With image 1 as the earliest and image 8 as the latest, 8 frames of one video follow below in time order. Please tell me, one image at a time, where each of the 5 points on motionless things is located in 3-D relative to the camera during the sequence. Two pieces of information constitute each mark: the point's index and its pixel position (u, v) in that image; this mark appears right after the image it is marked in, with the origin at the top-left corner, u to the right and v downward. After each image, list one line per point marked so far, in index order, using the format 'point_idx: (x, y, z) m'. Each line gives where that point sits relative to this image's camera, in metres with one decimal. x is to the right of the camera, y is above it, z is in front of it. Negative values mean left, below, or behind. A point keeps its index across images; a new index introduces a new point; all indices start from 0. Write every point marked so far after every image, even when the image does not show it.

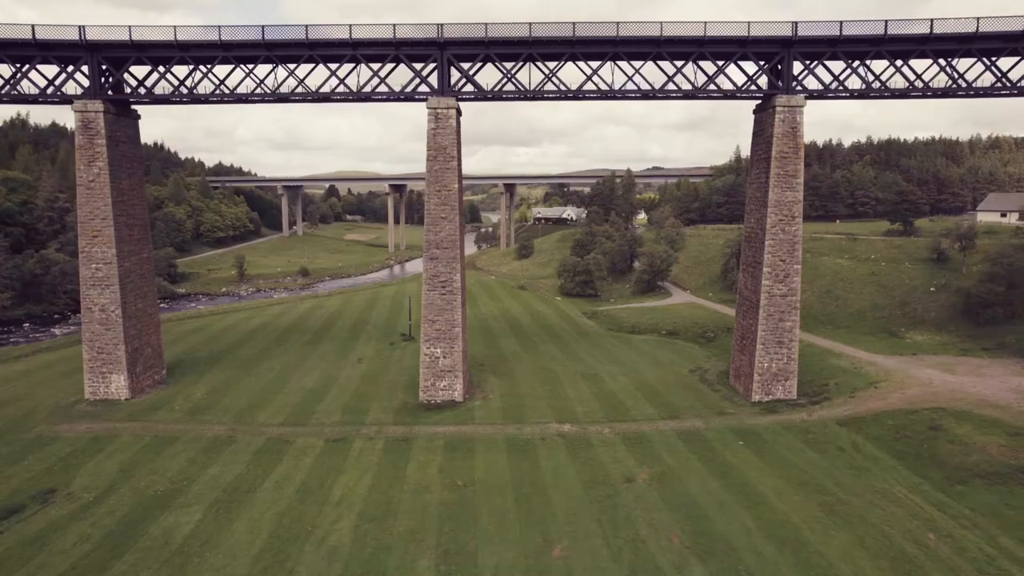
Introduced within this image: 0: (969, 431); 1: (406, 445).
0: (+12.2, -3.8, +17.0) m
1: (-2.8, -4.2, +17.3) m
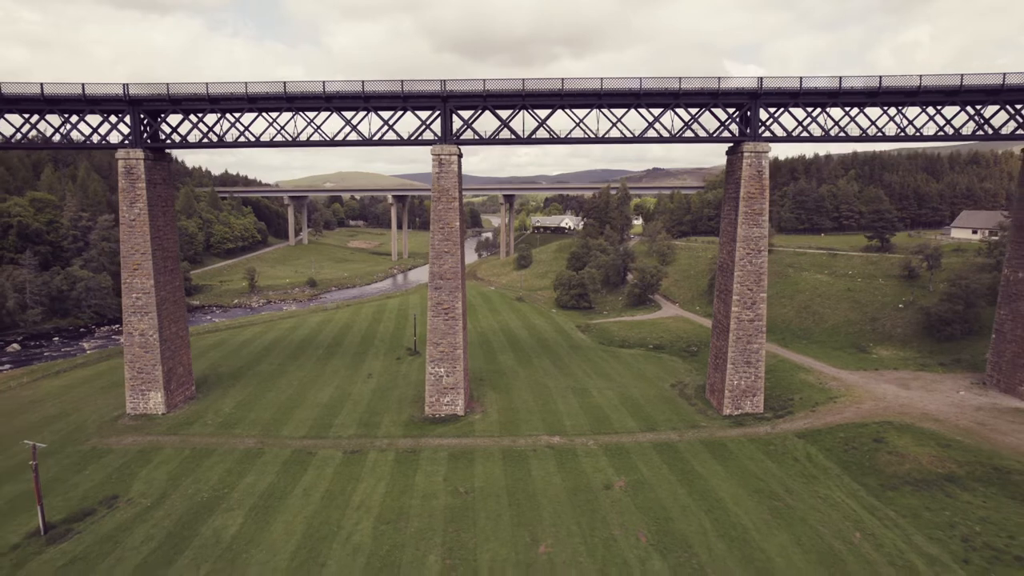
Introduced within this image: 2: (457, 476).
0: (+12.1, -4.7, +19.4) m
1: (-3.0, -5.2, +19.7) m
2: (-1.5, -5.4, +18.2) m
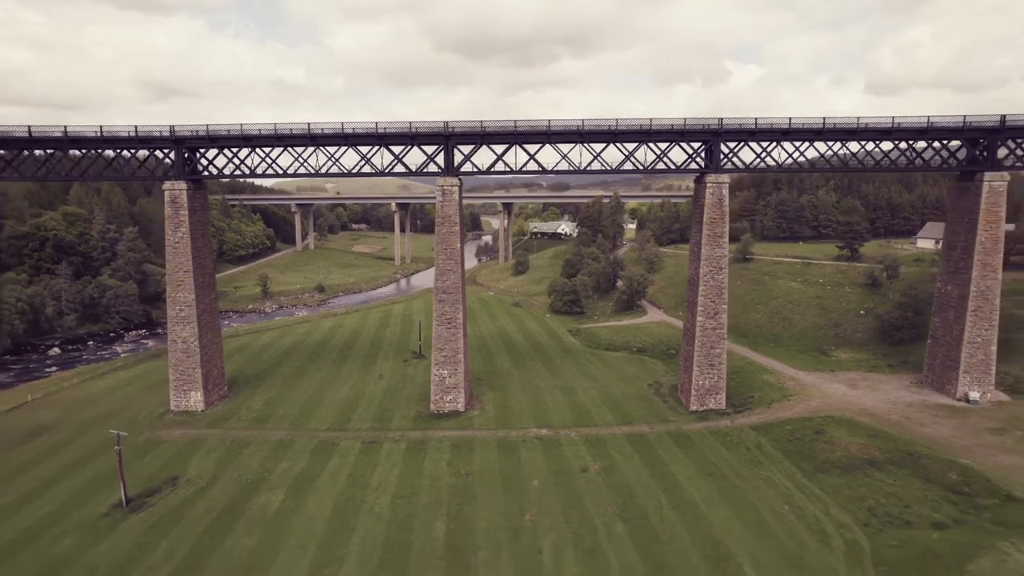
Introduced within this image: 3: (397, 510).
0: (+11.9, -5.3, +22.8) m
1: (-3.2, -5.7, +23.1) m
2: (-1.8, -5.9, +21.7) m
3: (-3.3, -6.4, +18.3) m
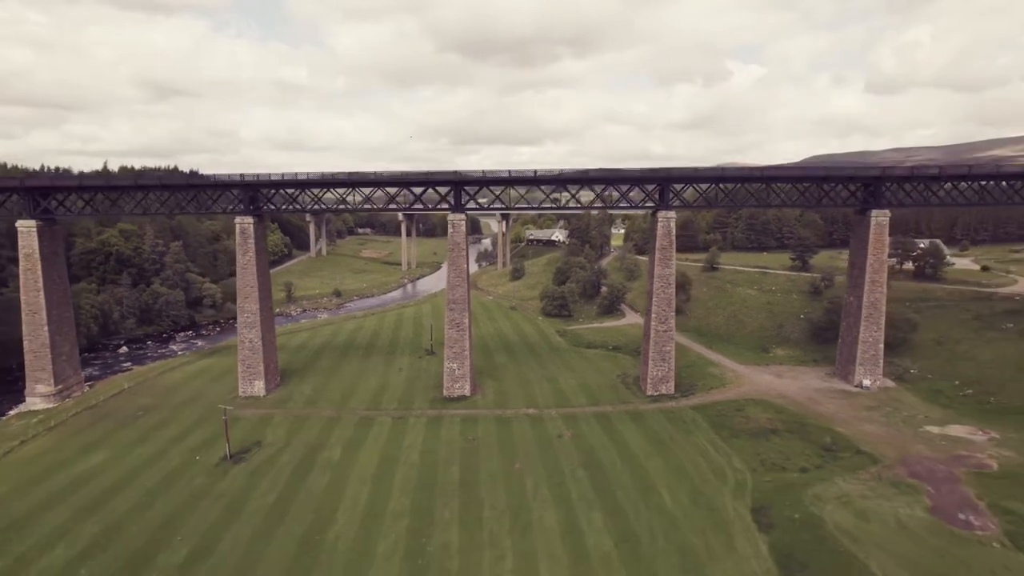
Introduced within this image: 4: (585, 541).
0: (+11.6, -5.8, +30.0) m
1: (-3.5, -6.3, +30.3) m
2: (-2.0, -6.5, +28.9) m
3: (-3.5, -7.0, +25.6) m
4: (+2.3, -7.8, +19.6) m
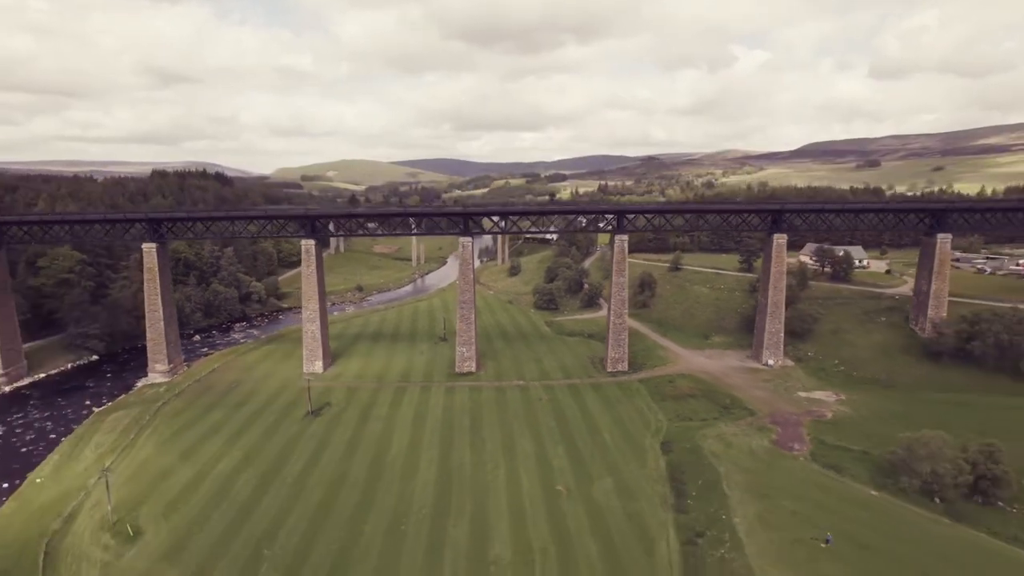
0: (+11.2, -6.2, +41.5) m
1: (-3.9, -6.6, +41.8) m
2: (-2.4, -6.9, +40.3) m
3: (-3.9, -7.5, +37.0) m
4: (+1.9, -8.4, +31.1) m
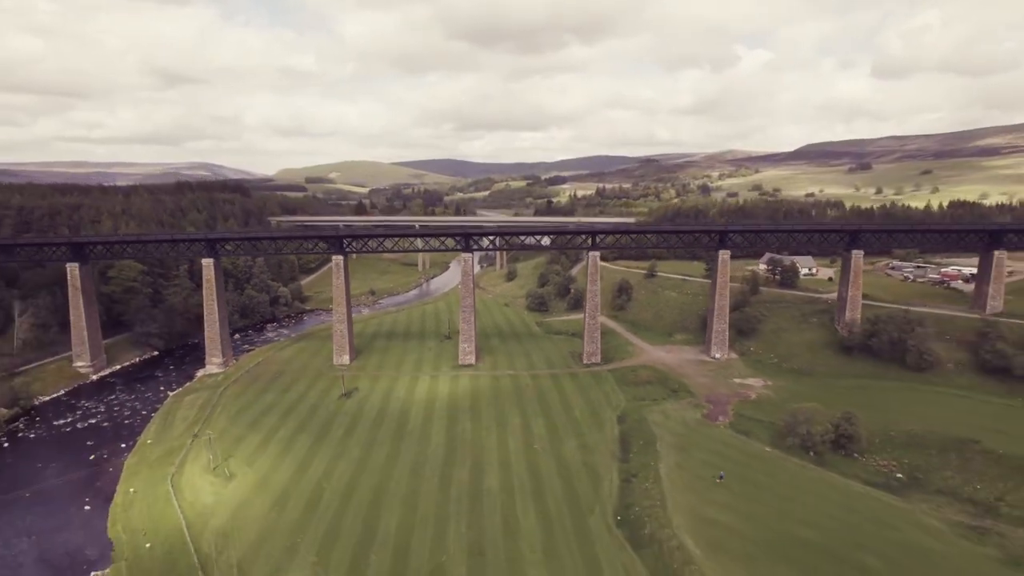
0: (+10.6, -6.7, +51.0) m
1: (-4.5, -7.2, +51.4) m
2: (-3.0, -7.5, +49.9) m
3: (-4.5, -8.0, +46.6) m
4: (+1.2, -9.0, +40.7) m
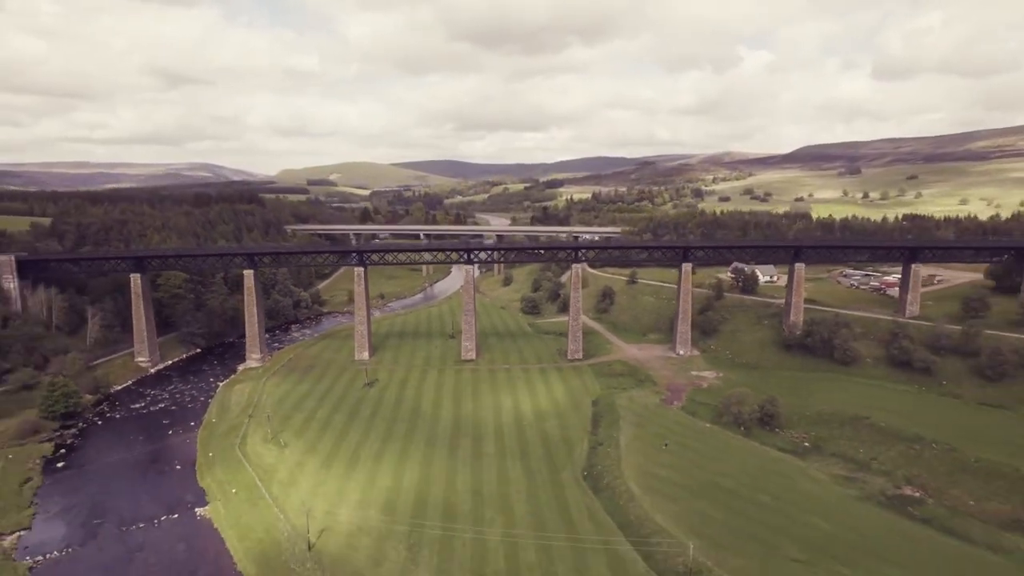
0: (+10.1, -7.4, +60.4) m
1: (-5.0, -7.9, +60.8) m
2: (-3.5, -8.2, +59.3) m
3: (-5.1, -8.7, +56.0) m
4: (+0.7, -9.7, +50.1) m
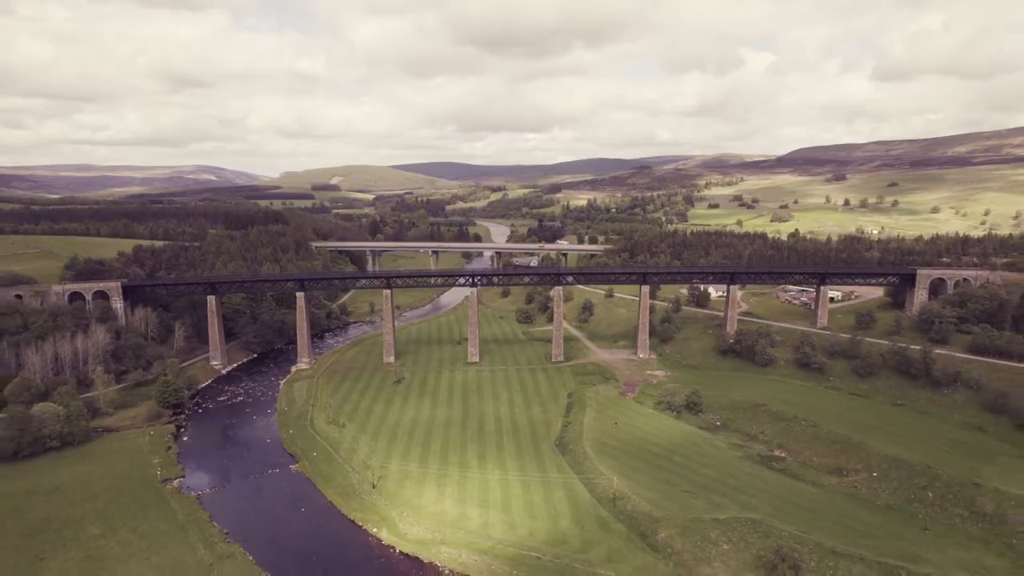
0: (+9.6, -9.5, +76.8) m
1: (-5.5, -10.1, +77.2) m
2: (-4.1, -10.3, +75.8) m
3: (-5.6, -10.9, +72.5) m
4: (+0.2, -11.8, +66.5) m
